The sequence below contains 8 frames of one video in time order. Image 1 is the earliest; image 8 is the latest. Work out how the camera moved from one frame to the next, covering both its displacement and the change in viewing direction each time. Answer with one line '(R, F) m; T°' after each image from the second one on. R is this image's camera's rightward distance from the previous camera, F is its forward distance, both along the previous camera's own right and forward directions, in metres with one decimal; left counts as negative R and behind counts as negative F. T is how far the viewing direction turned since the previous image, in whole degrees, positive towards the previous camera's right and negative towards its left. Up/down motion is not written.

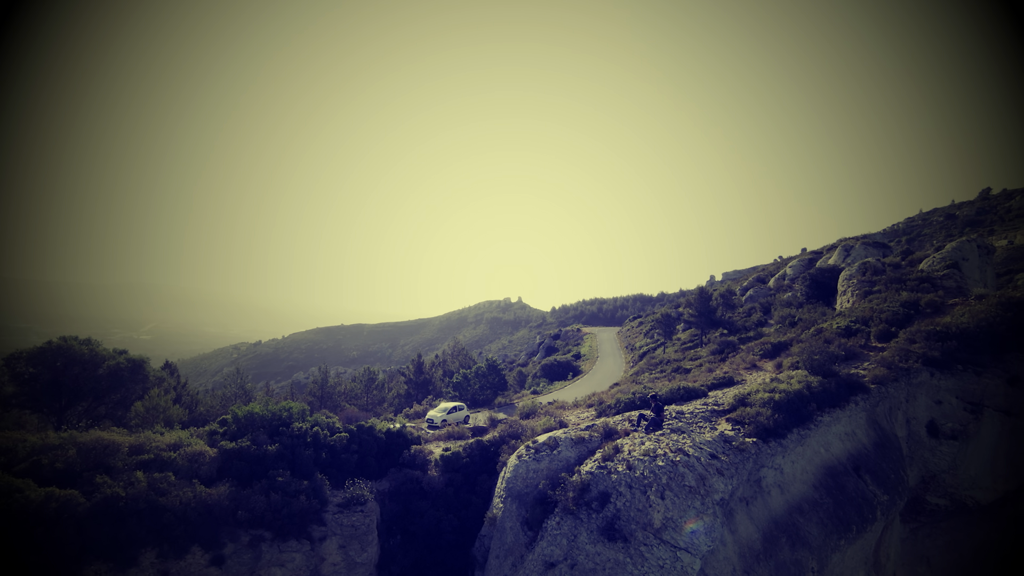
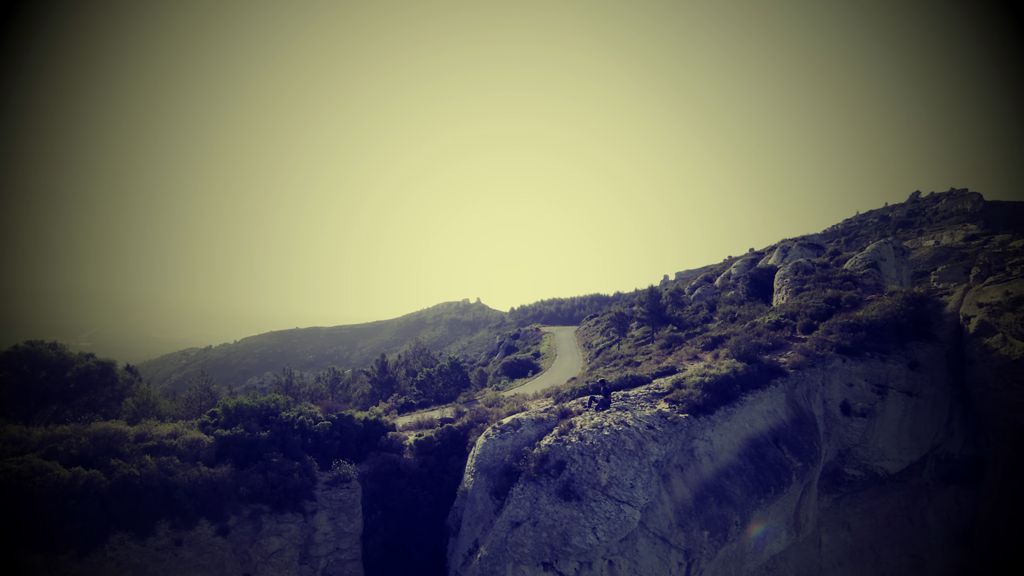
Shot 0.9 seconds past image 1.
(-0.1, -2.2) m; +4°
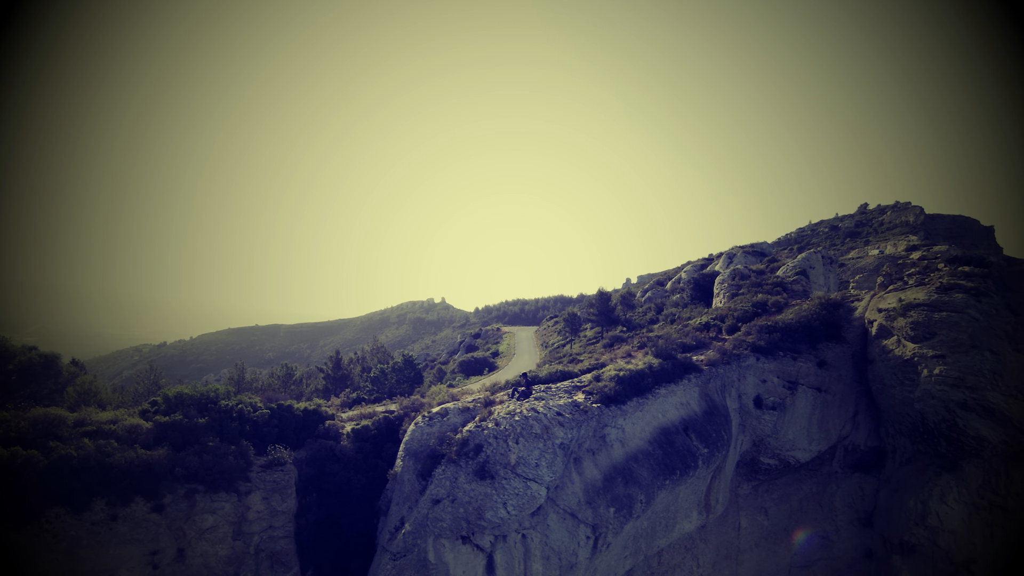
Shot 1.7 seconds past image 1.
(+1.9, -2.0) m; +4°
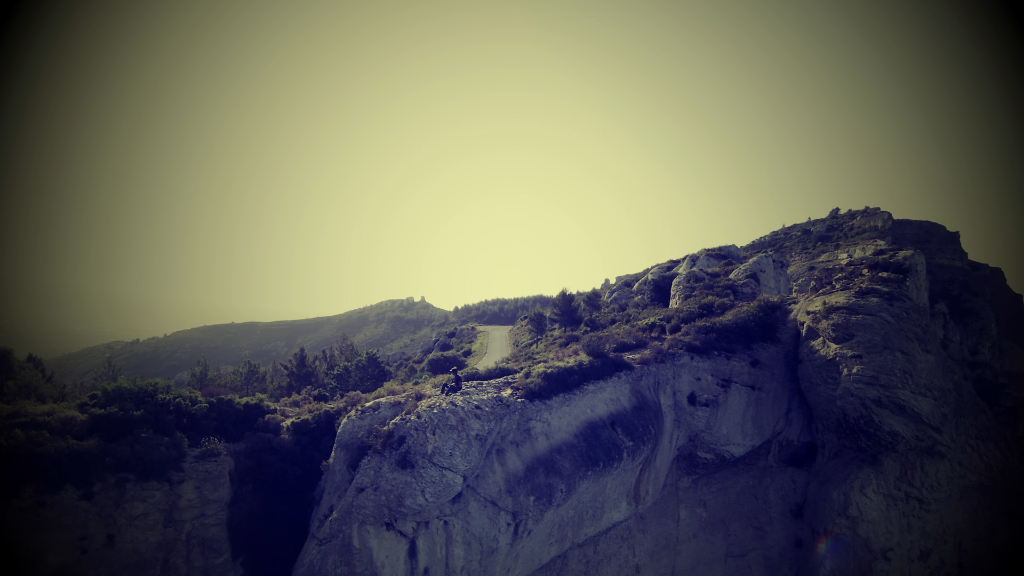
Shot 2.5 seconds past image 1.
(+2.8, -1.6) m; +2°
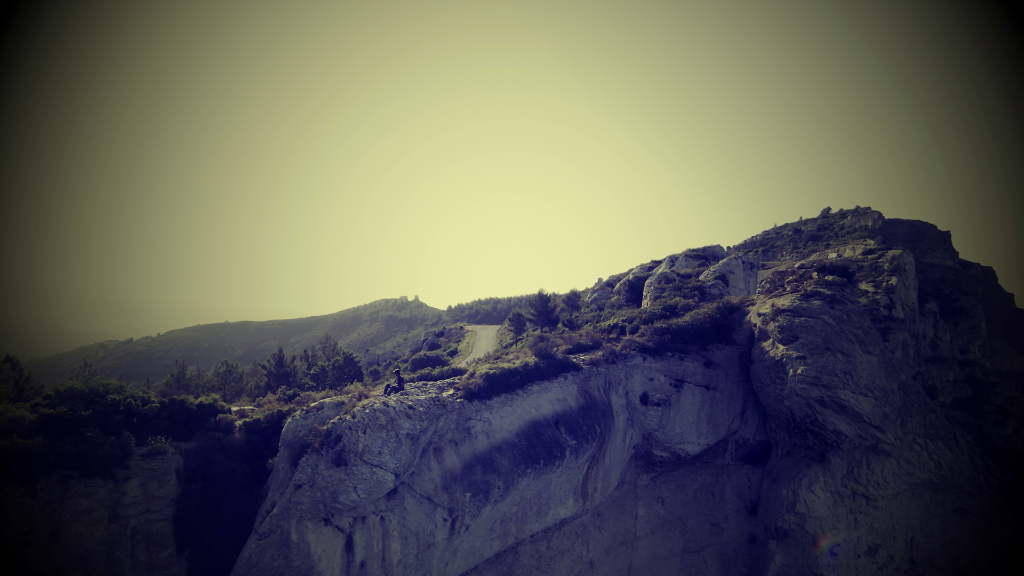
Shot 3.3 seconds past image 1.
(+3.2, -1.2) m; +1°
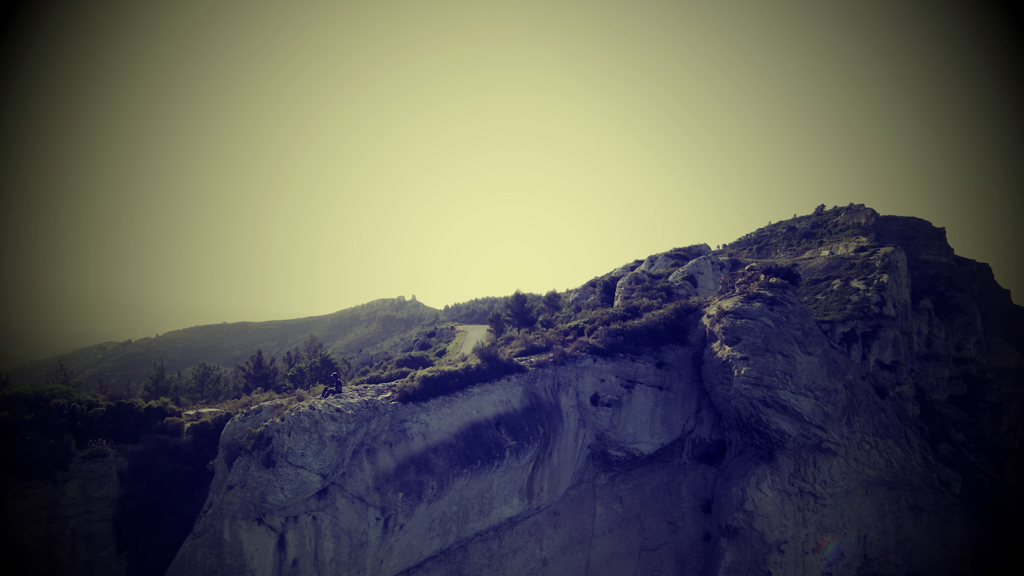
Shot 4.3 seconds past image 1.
(+4.0, -1.2) m; 0°
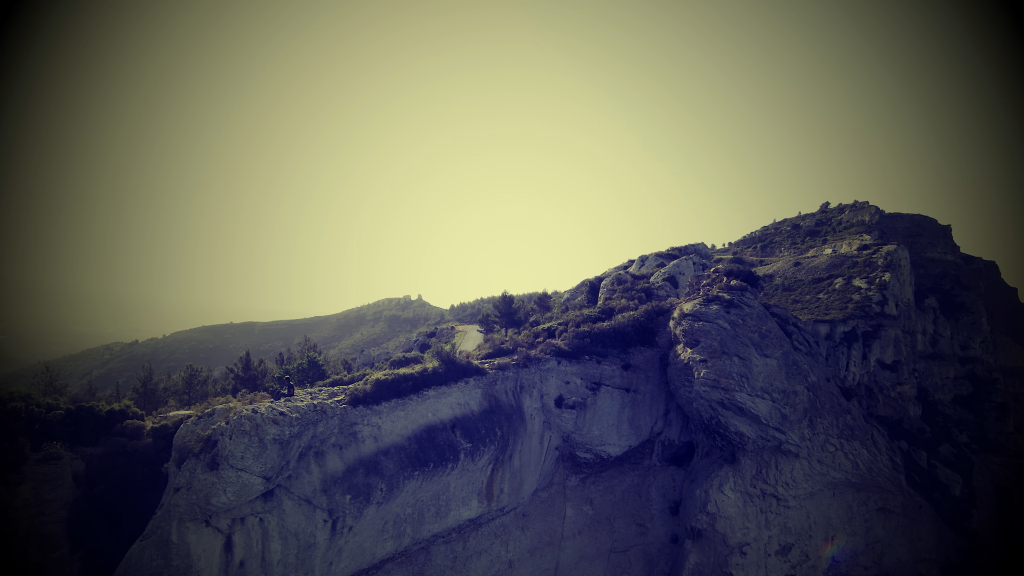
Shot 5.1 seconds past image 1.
(+3.6, -0.6) m; 0°
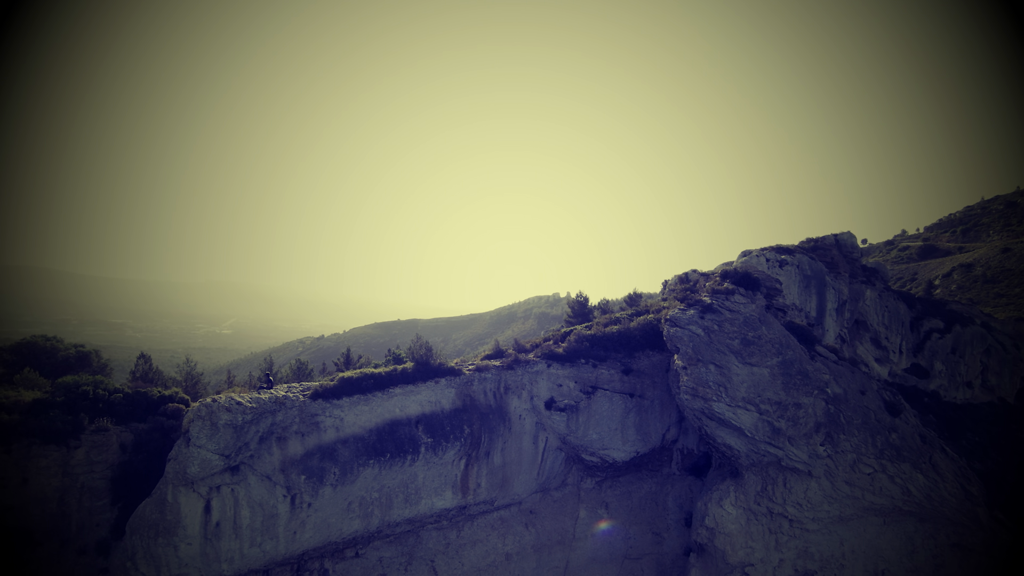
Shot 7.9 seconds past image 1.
(+11.6, +1.6) m; -15°
